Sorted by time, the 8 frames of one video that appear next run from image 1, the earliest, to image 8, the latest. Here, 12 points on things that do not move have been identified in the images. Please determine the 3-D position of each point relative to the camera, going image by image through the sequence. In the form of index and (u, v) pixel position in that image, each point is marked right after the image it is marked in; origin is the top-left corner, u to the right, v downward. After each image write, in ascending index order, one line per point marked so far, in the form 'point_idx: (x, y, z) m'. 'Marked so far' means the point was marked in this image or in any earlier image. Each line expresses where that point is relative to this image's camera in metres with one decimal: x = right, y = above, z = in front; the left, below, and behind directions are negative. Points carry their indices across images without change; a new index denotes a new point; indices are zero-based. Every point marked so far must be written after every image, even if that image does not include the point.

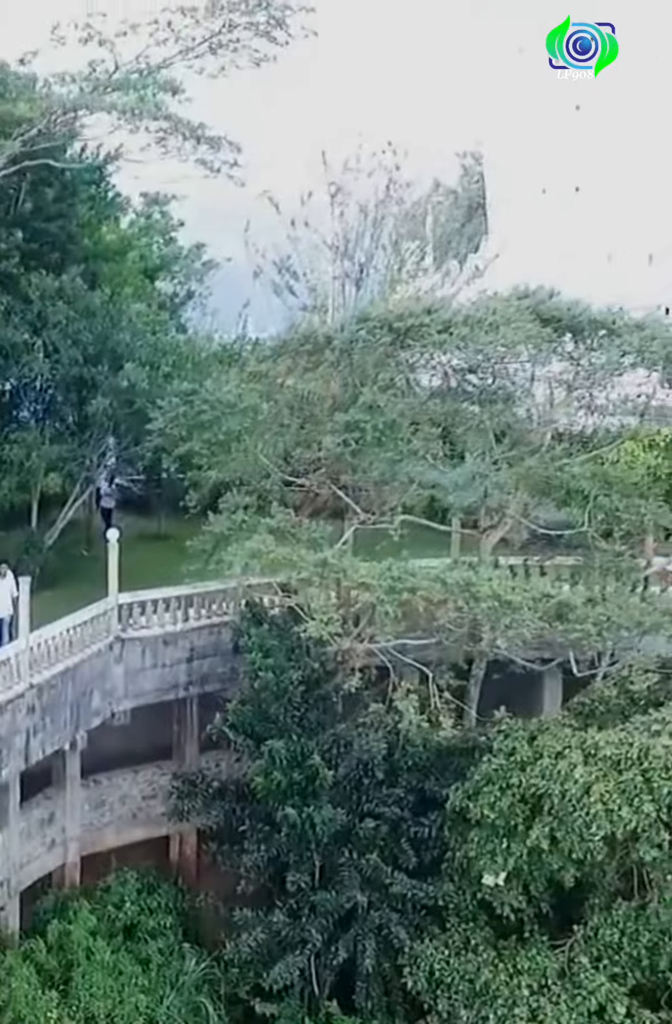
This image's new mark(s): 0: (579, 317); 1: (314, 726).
0: (+2.0, +1.6, +11.5) m
1: (-0.2, -1.5, +9.9) m
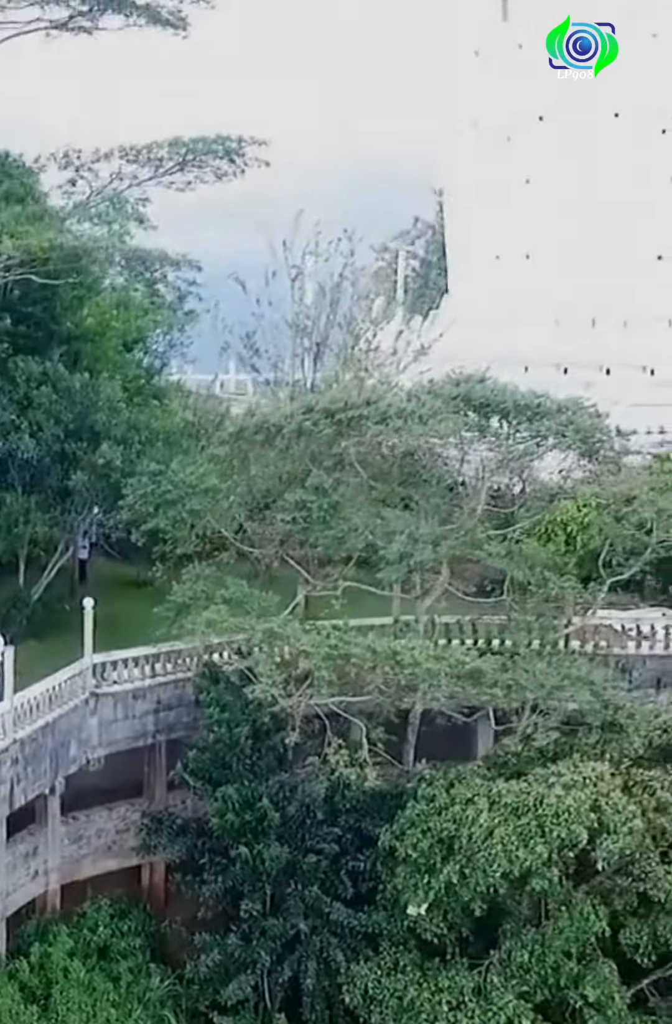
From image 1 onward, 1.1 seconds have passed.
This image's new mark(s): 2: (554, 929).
0: (+1.6, +1.0, +12.9) m
1: (-0.6, -2.1, +11.3) m
2: (+1.6, -3.1, +10.2) m
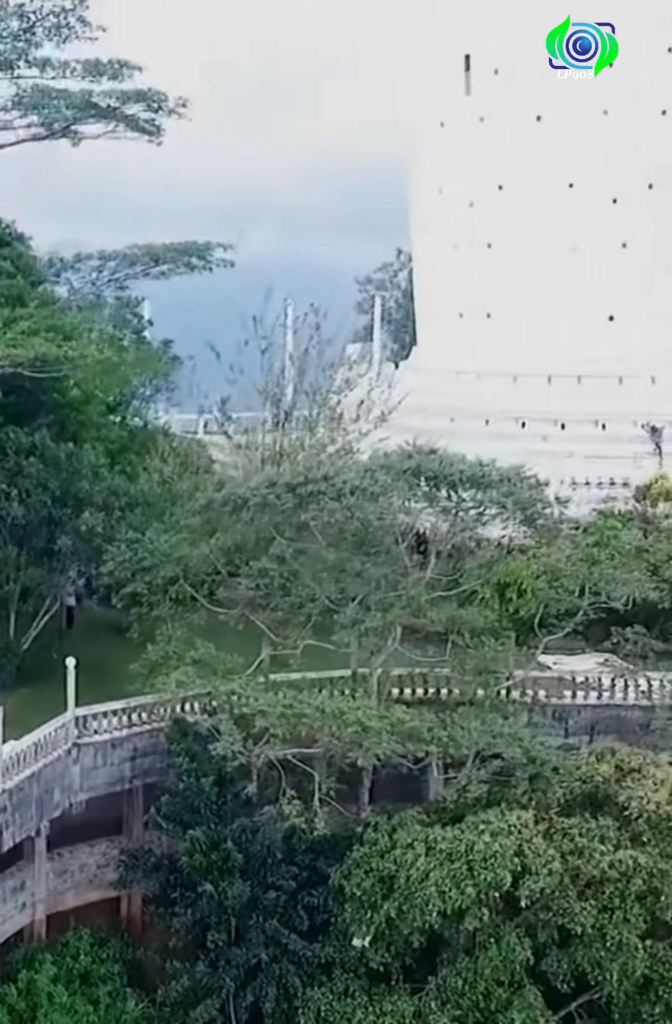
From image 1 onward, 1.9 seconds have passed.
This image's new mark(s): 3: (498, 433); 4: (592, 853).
0: (+1.2, +0.4, +14.1) m
1: (-1.0, -2.8, +12.5) m
2: (+1.2, -3.7, +11.4) m
3: (+2.3, +1.1, +19.6) m
4: (+2.1, -2.8, +11.3) m
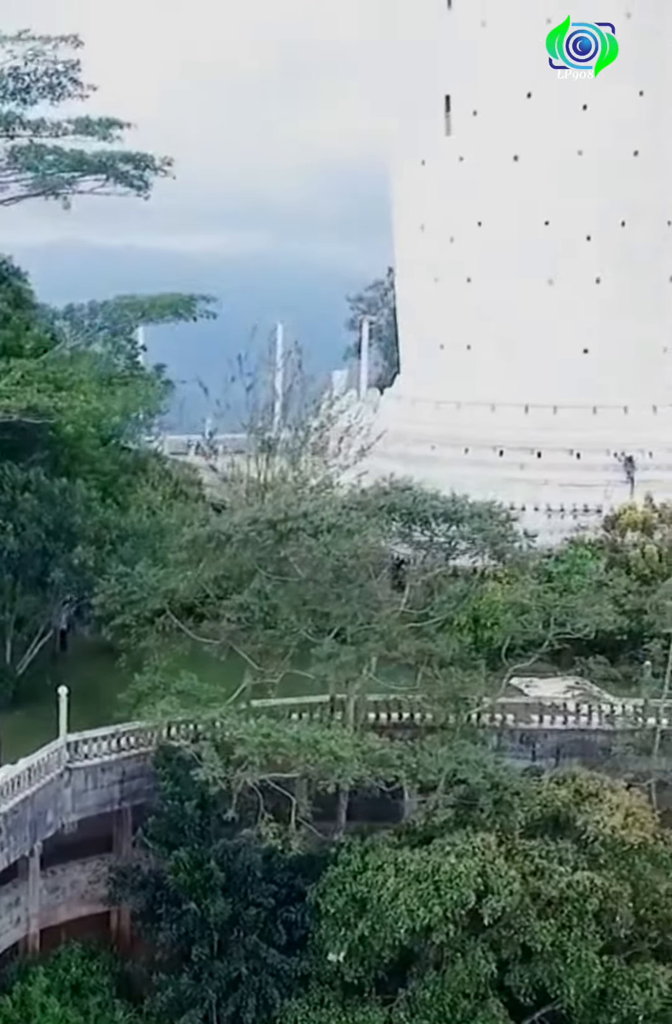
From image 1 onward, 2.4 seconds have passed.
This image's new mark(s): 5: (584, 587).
0: (+0.9, 0.0, +14.9) m
1: (-1.2, -3.1, +13.3) m
2: (+1.0, -4.1, +12.2) m
3: (+2.1, +0.8, +20.4) m
4: (+1.9, -3.2, +12.1) m
5: (+2.7, -0.9, +15.4) m
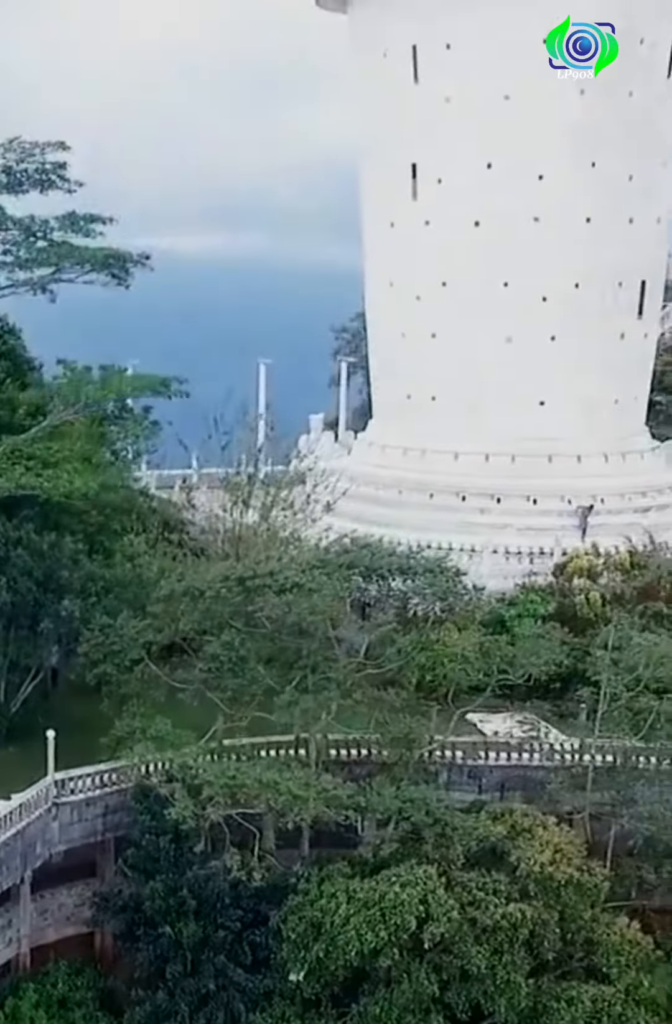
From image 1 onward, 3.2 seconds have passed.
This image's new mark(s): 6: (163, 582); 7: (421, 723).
0: (+0.5, -0.7, +16.3) m
1: (-1.6, -3.8, +14.7) m
2: (+0.6, -4.7, +13.6) m
3: (+1.7, +0.1, +21.8) m
4: (+1.5, -3.9, +13.5) m
5: (+2.3, -1.5, +16.9) m
6: (-2.1, -0.8, +16.5) m
7: (+1.0, -2.3, +15.4) m
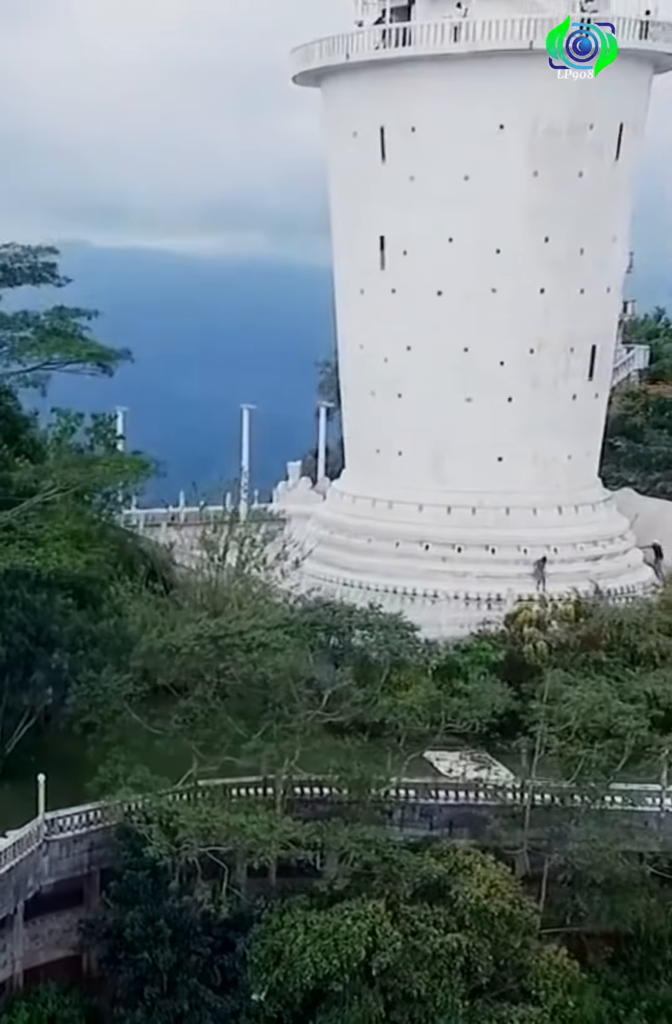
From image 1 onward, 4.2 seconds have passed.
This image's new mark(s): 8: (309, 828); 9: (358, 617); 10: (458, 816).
0: (+0.1, -1.5, +18.0) m
1: (-2.1, -4.6, +16.4) m
2: (+0.1, -5.5, +15.3) m
3: (+1.2, -0.7, +23.5) m
4: (+1.0, -4.7, +15.2) m
5: (+1.8, -2.4, +18.6) m
6: (-2.6, -1.7, +18.2) m
7: (+0.5, -3.2, +17.1) m
8: (-0.3, -3.8, +16.3) m
9: (+0.3, -1.5, +18.8) m
10: (+1.6, -3.9, +17.7) m
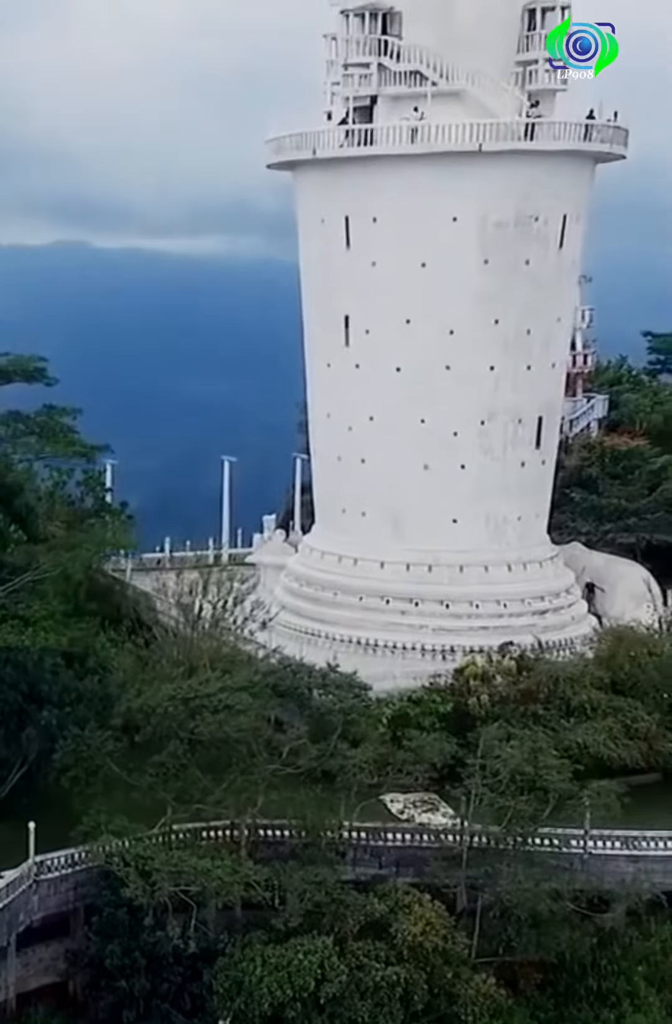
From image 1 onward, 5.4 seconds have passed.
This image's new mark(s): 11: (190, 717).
0: (-0.5, -2.5, +20.2) m
1: (-2.7, -5.7, +18.6) m
2: (-0.5, -6.6, +17.5) m
3: (+0.6, -1.8, +25.7) m
4: (+0.4, -5.7, +17.4) m
5: (+1.2, -3.4, +20.7) m
6: (-3.1, -2.7, +20.4) m
7: (-0.1, -4.2, +19.2) m
8: (-0.9, -4.8, +18.4) m
9: (-0.3, -2.5, +21.0) m
10: (+1.0, -5.0, +19.9) m
11: (-2.0, -2.9, +19.2) m
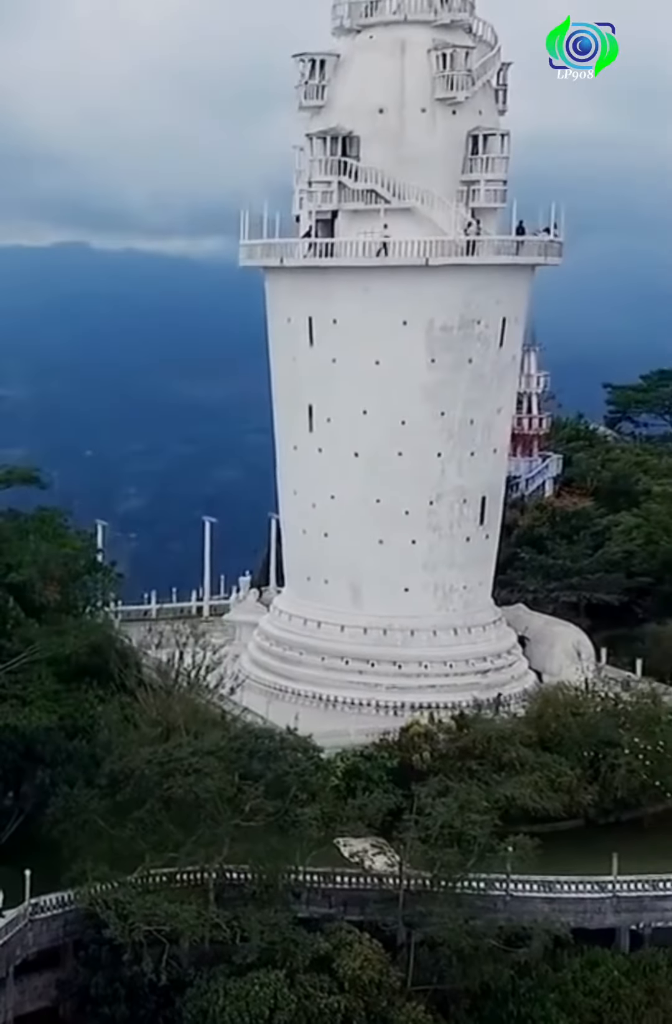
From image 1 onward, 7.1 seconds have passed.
0: (-1.3, -4.0, +23.2) m
1: (-3.4, -7.1, +21.6) m
2: (-1.2, -8.1, +20.5) m
3: (-0.1, -3.3, +28.7) m
4: (-0.3, -7.2, +20.4) m
5: (+0.5, -4.9, +23.8) m
6: (-3.9, -4.2, +23.4) m
7: (-0.8, -5.7, +22.3) m
8: (-1.7, -6.3, +21.5) m
9: (-1.0, -4.0, +24.0) m
10: (+0.2, -6.4, +22.9) m
11: (-2.8, -4.3, +22.3) m
